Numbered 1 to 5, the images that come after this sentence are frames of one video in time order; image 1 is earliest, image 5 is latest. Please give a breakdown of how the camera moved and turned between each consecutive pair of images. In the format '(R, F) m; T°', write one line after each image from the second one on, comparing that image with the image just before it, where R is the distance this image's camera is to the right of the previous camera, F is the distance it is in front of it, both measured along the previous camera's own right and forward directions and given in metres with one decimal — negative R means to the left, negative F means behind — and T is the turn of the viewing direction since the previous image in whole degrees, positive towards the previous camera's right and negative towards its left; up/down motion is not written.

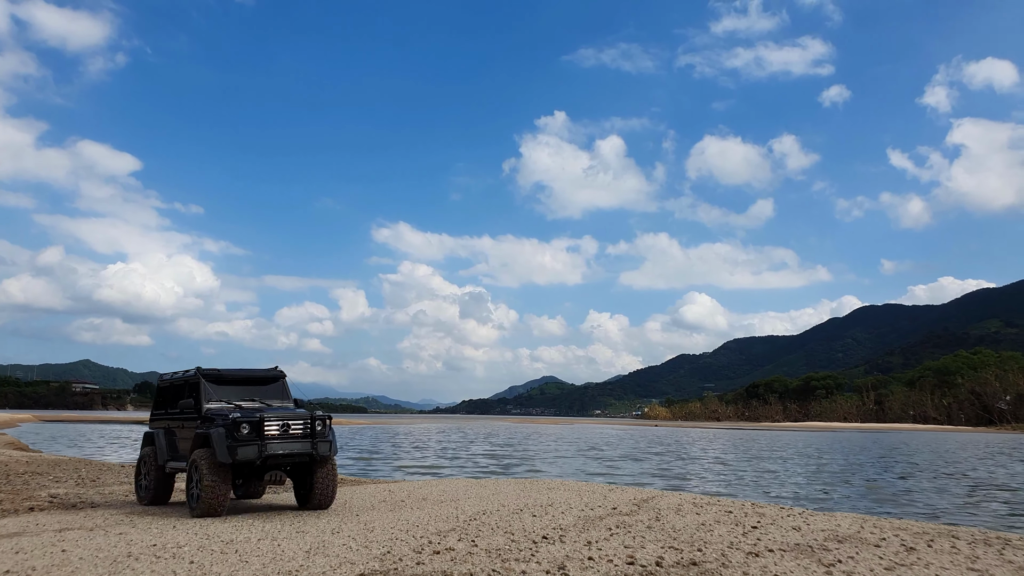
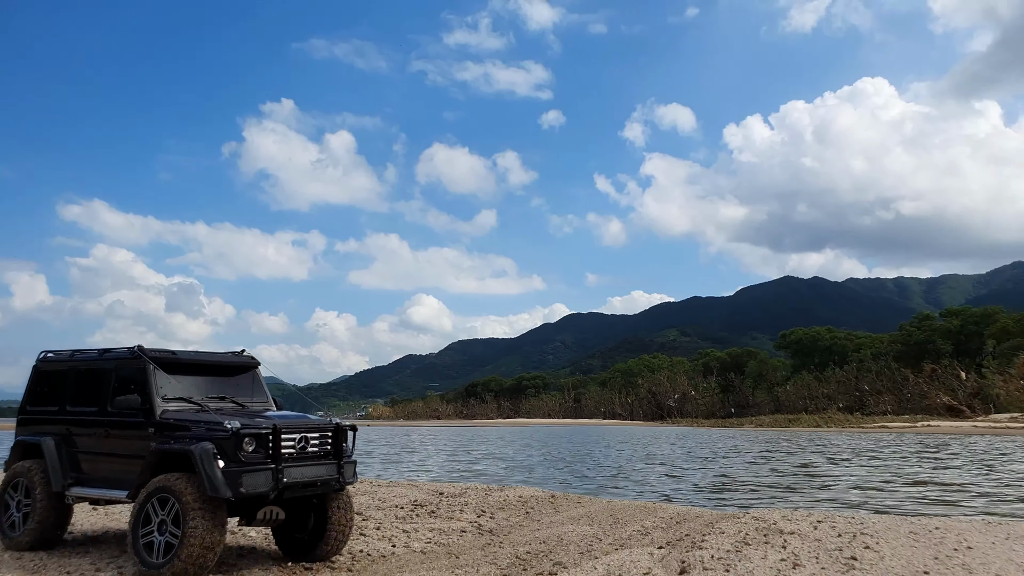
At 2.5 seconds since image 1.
(-3.1, +0.9) m; +22°
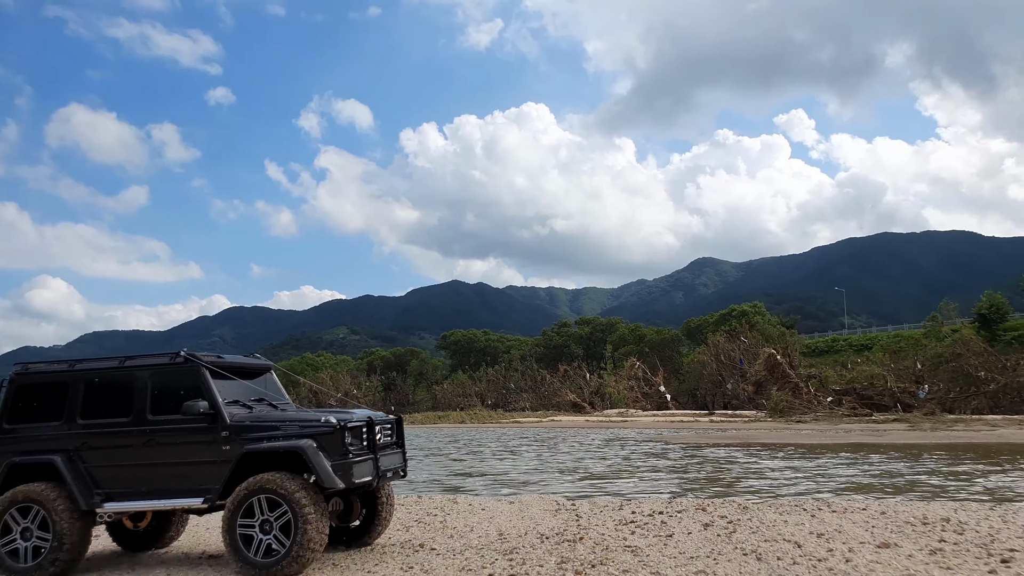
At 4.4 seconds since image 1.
(+2.0, +2.2) m; -21°
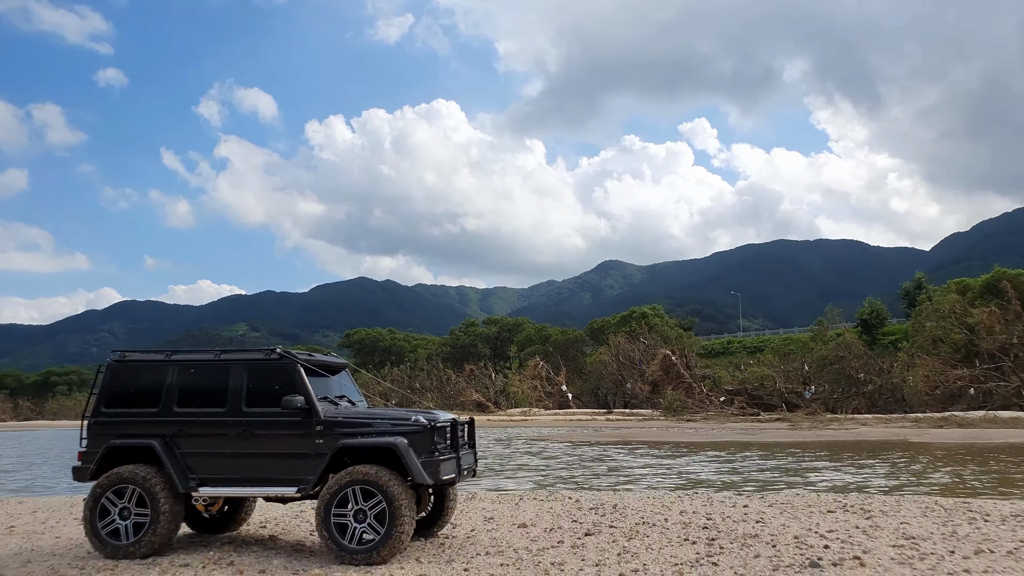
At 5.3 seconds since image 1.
(-1.9, -1.1) m; +6°
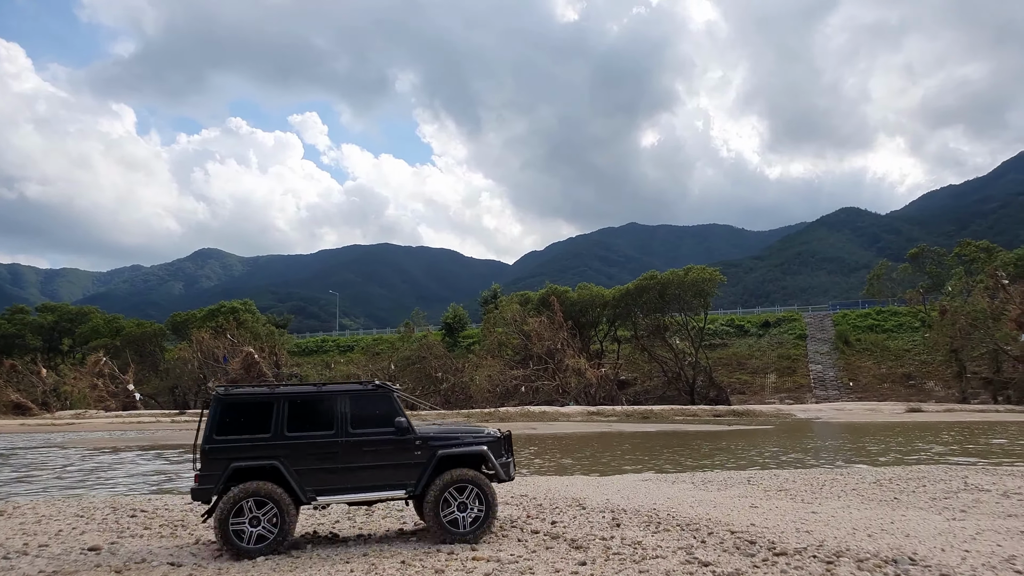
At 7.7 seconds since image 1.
(-2.9, -1.6) m; +10°
